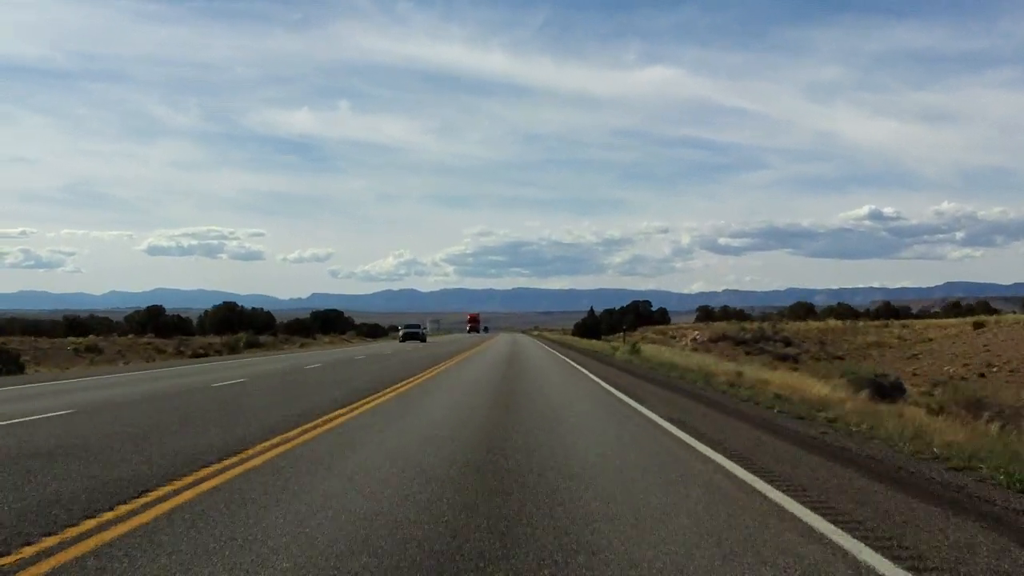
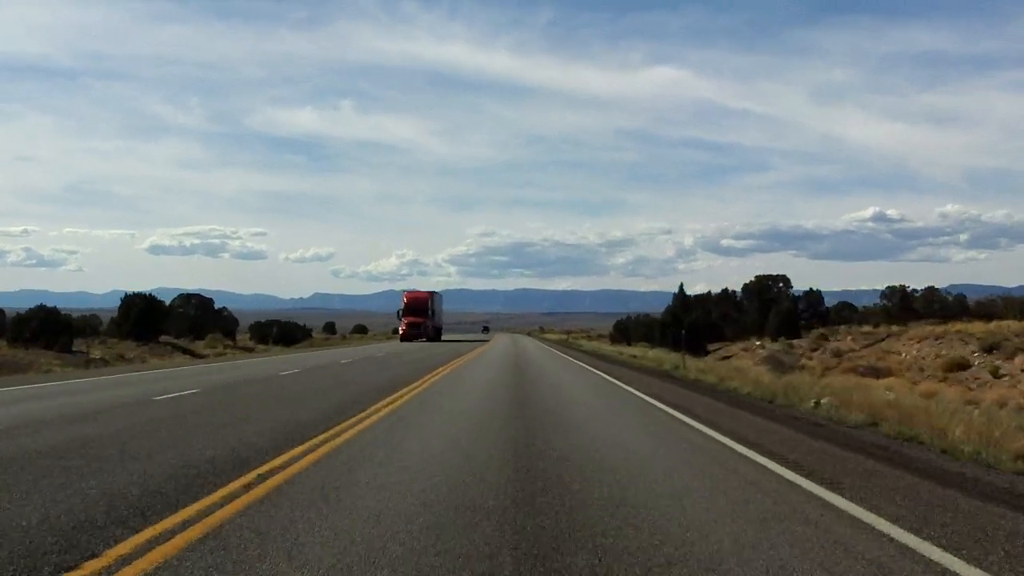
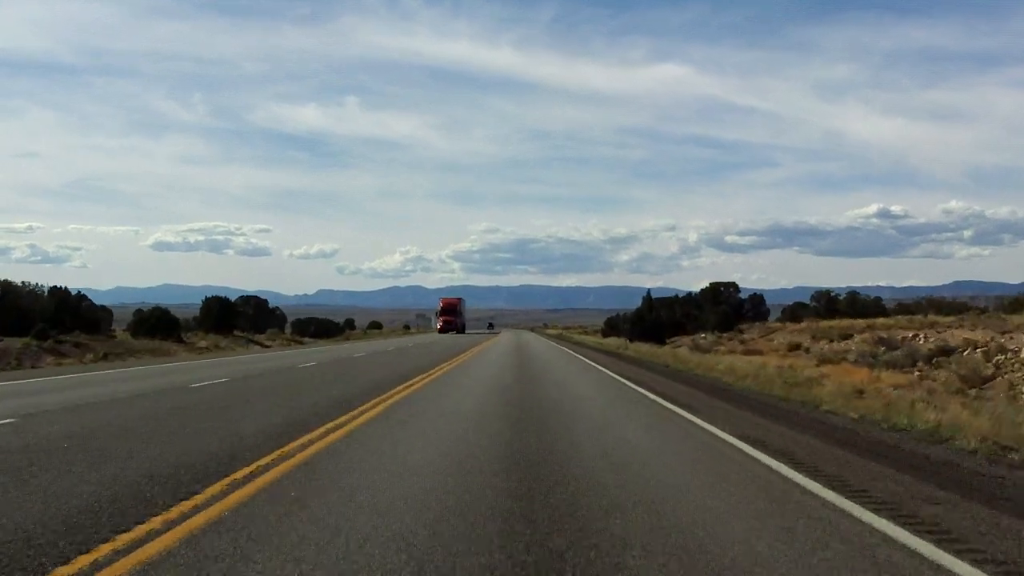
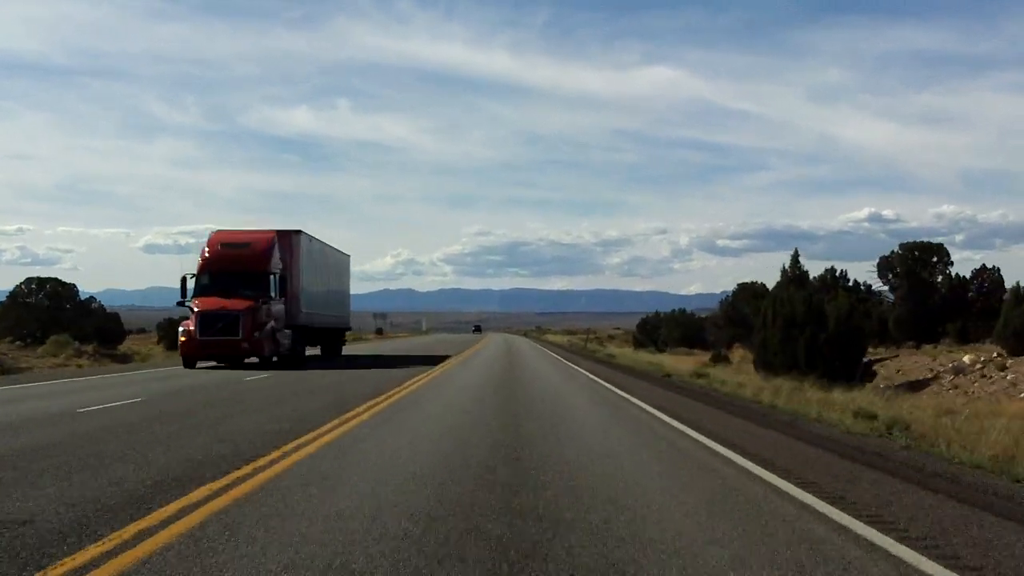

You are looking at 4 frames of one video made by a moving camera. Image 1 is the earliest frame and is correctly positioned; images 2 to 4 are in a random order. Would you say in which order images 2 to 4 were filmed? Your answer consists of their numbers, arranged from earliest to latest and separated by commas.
3, 2, 4
